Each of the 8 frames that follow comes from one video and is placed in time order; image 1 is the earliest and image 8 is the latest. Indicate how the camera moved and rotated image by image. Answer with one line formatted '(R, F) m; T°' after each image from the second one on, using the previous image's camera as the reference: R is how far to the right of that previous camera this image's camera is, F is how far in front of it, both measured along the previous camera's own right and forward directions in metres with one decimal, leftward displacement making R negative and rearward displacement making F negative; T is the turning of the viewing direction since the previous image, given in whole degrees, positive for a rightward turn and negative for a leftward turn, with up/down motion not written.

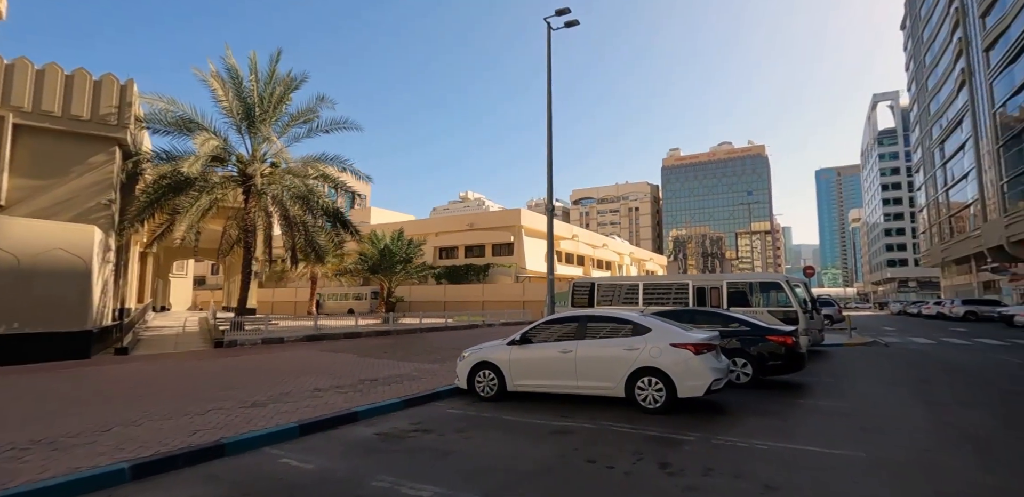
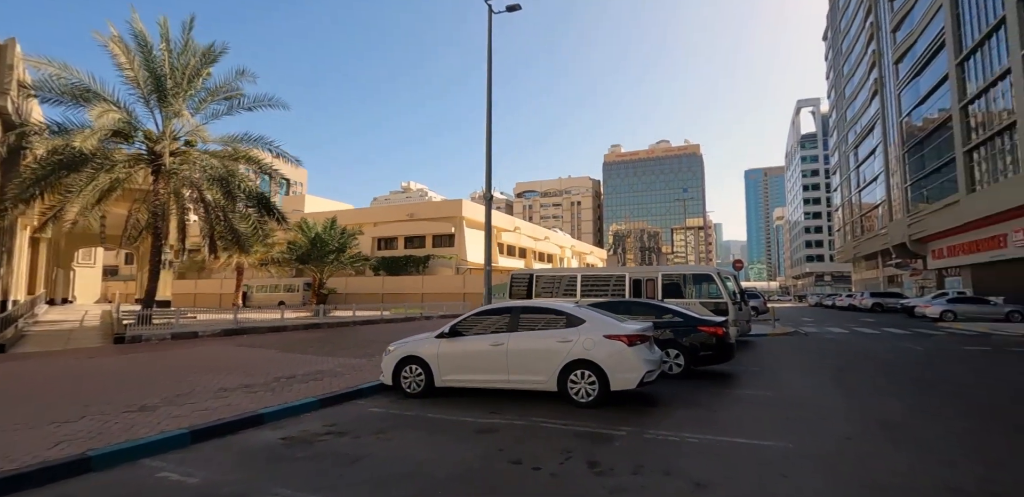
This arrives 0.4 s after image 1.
(+0.3, +0.6) m; +7°
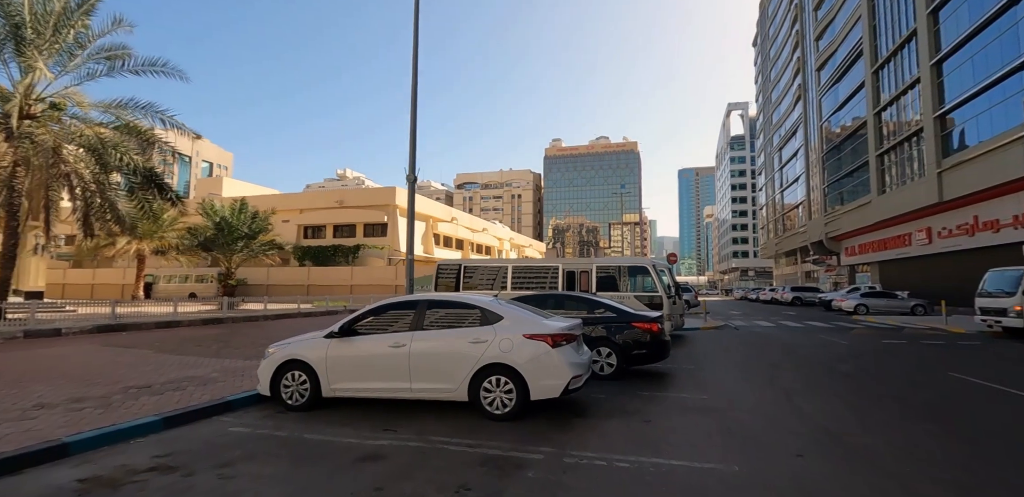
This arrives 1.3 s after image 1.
(+0.6, +1.5) m; +7°
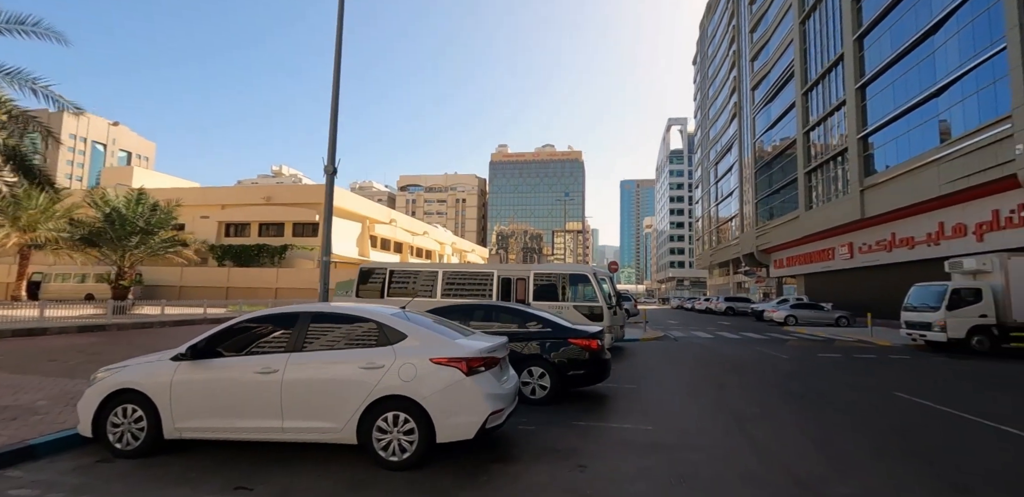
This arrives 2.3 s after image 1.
(+0.5, +1.5) m; +7°
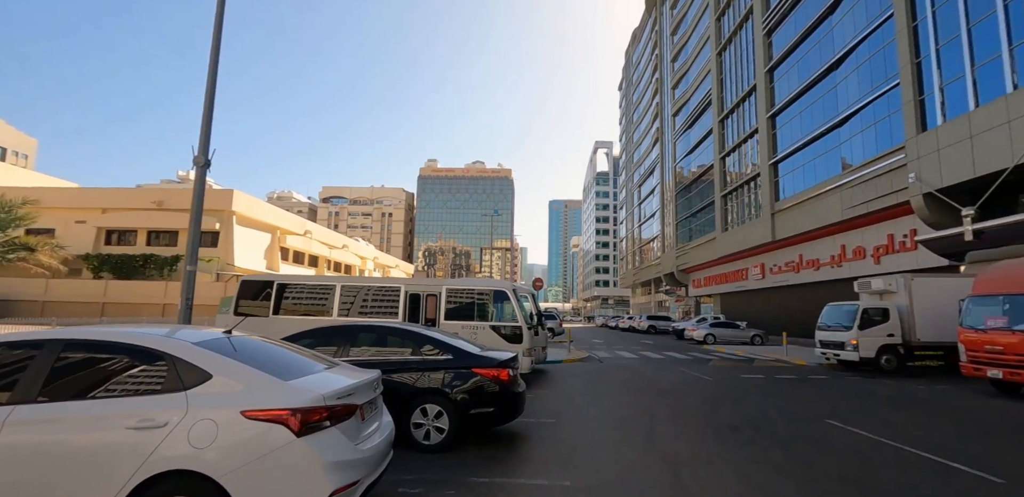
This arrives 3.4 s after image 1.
(+0.5, +1.5) m; +9°
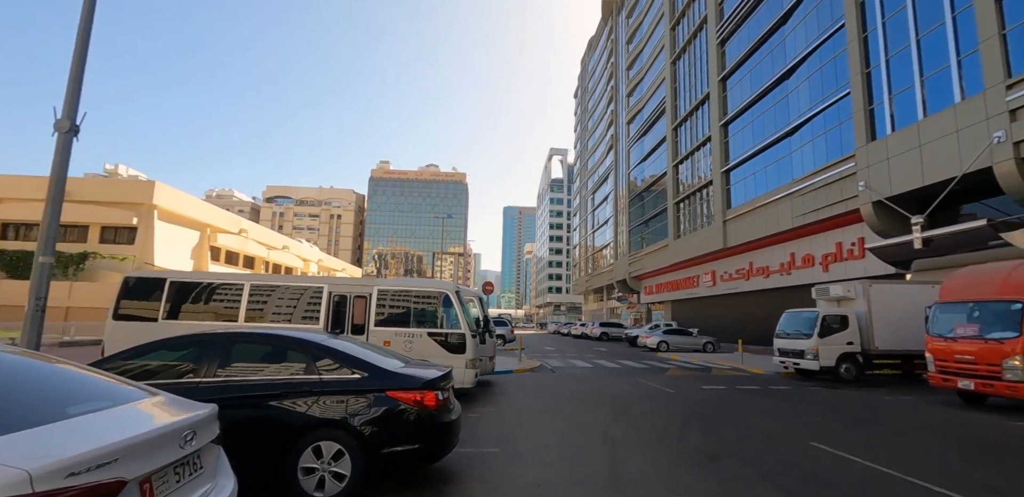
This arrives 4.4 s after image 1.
(+0.2, +1.4) m; +6°
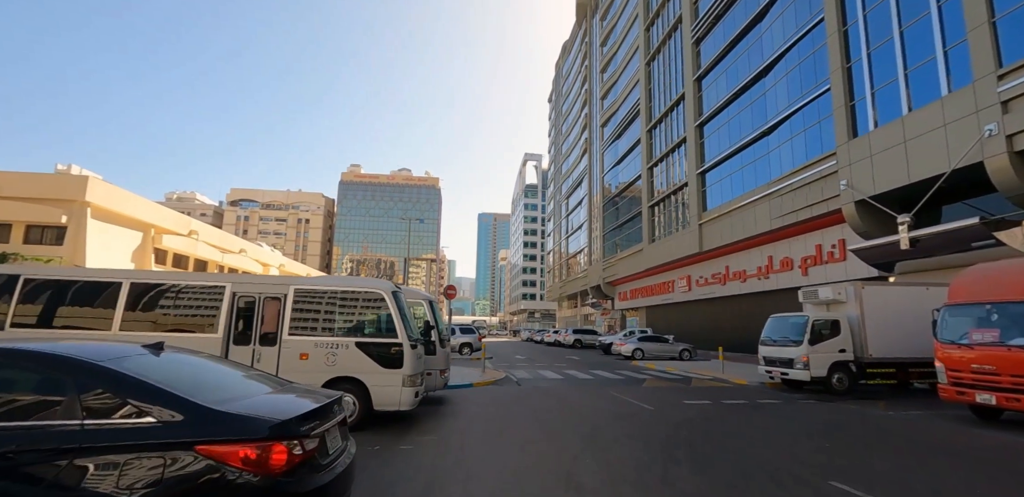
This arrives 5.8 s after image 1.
(+0.4, +1.6) m; +3°
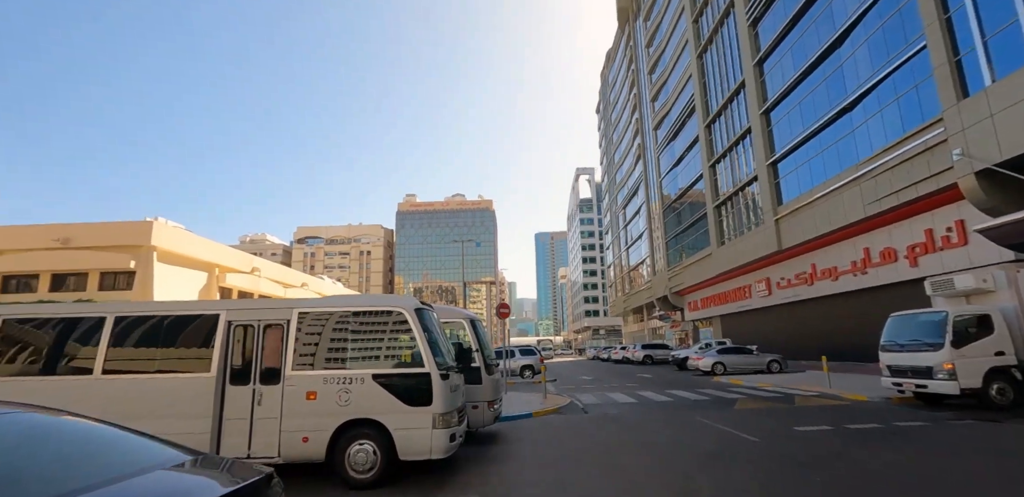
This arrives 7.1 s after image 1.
(+0.1, +1.3) m; -7°
